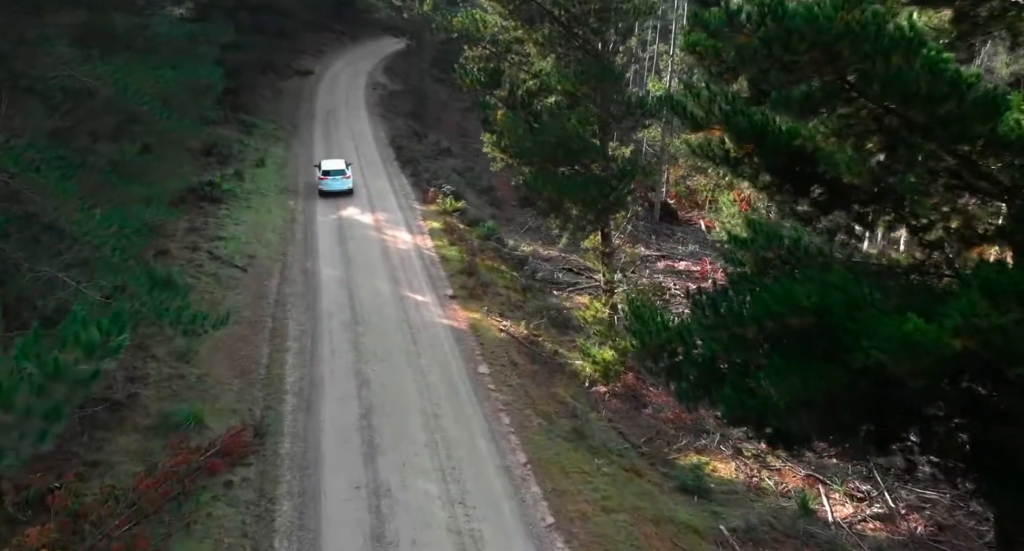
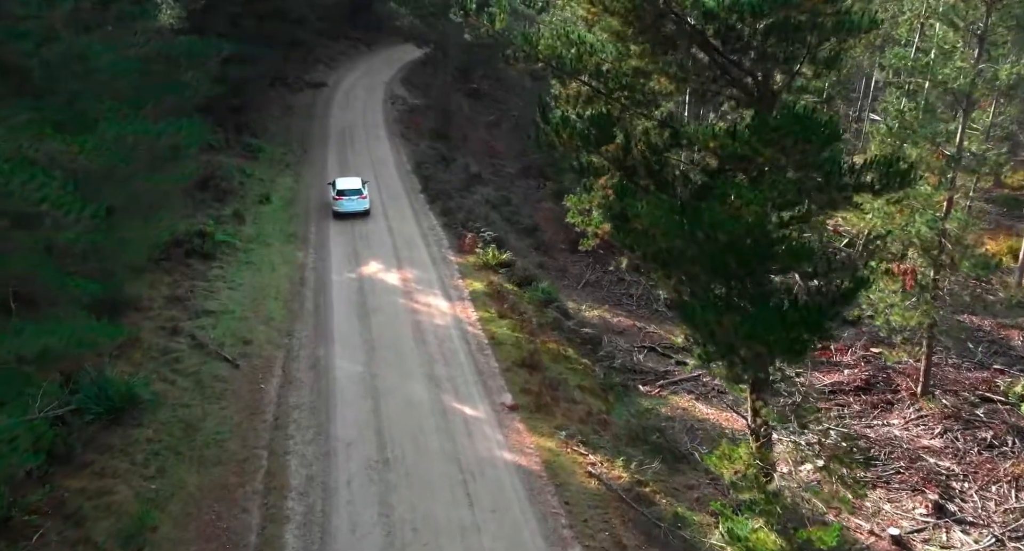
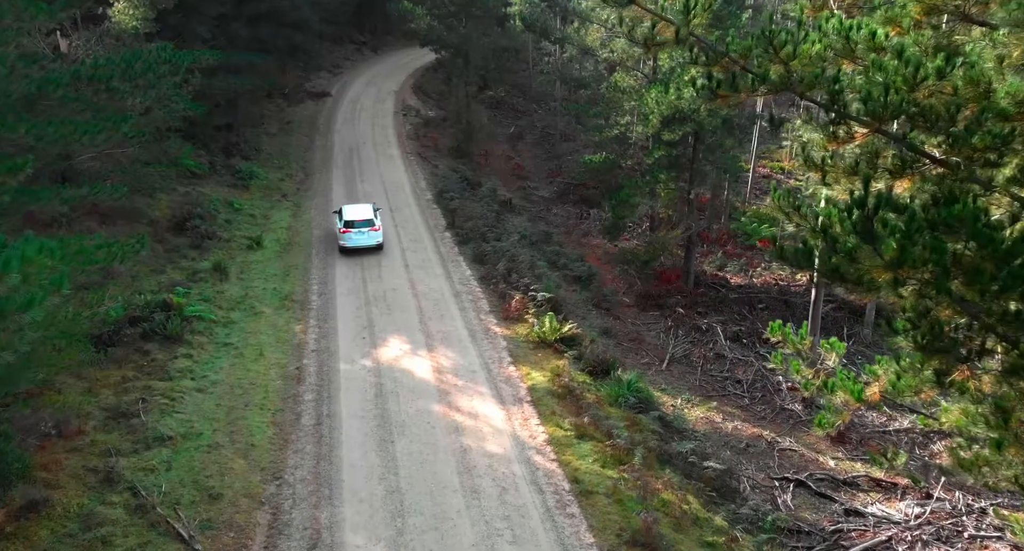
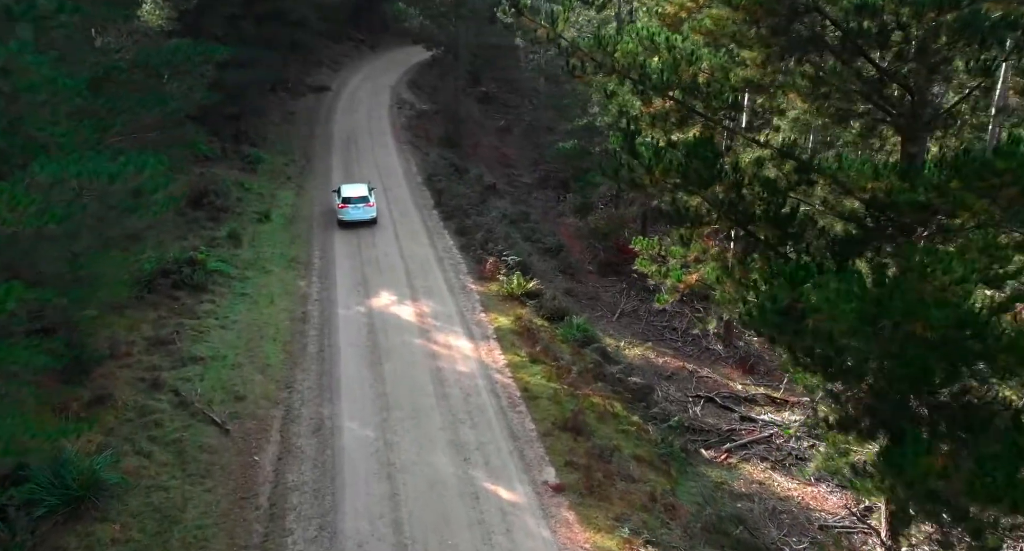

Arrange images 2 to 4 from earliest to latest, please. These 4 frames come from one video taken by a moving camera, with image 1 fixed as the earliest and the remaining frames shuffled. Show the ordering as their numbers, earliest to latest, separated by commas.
2, 4, 3
